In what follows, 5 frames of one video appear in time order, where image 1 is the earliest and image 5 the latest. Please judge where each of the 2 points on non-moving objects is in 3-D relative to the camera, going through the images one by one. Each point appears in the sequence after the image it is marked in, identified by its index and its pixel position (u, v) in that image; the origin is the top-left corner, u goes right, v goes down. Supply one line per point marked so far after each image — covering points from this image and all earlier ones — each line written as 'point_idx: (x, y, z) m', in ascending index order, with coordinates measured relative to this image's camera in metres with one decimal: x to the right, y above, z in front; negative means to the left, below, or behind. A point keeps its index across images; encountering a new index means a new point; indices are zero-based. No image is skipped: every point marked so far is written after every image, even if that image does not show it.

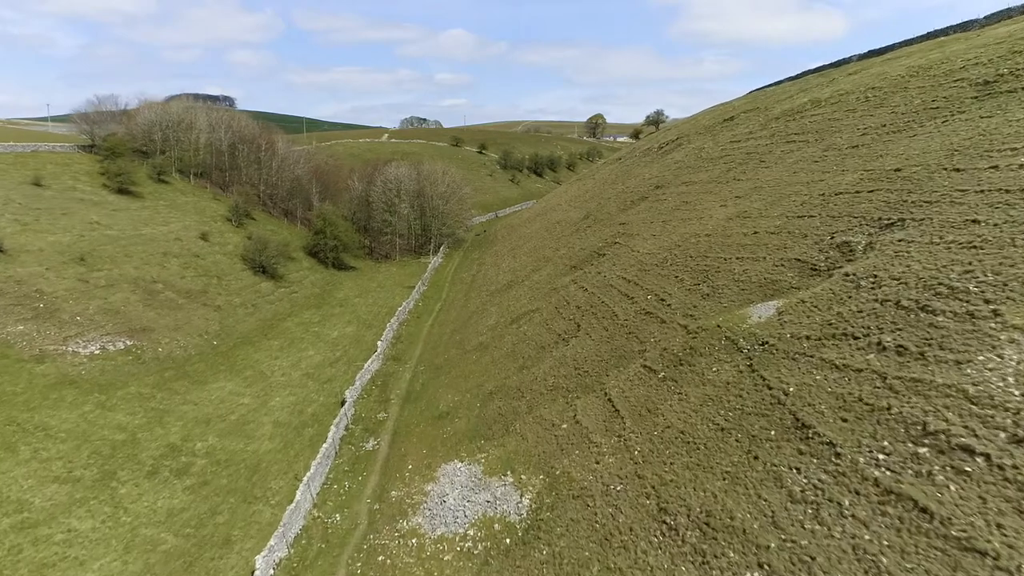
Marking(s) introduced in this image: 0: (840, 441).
0: (+12.7, -5.9, +14.3) m
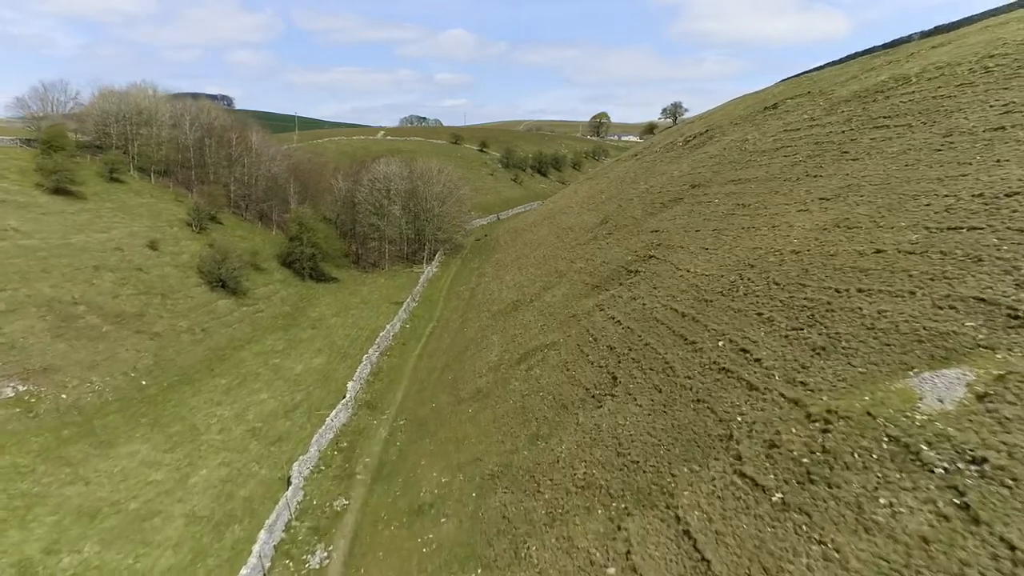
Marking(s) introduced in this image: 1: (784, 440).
0: (+13.3, -8.1, +5.8) m
1: (+10.3, -5.7, +14.0) m
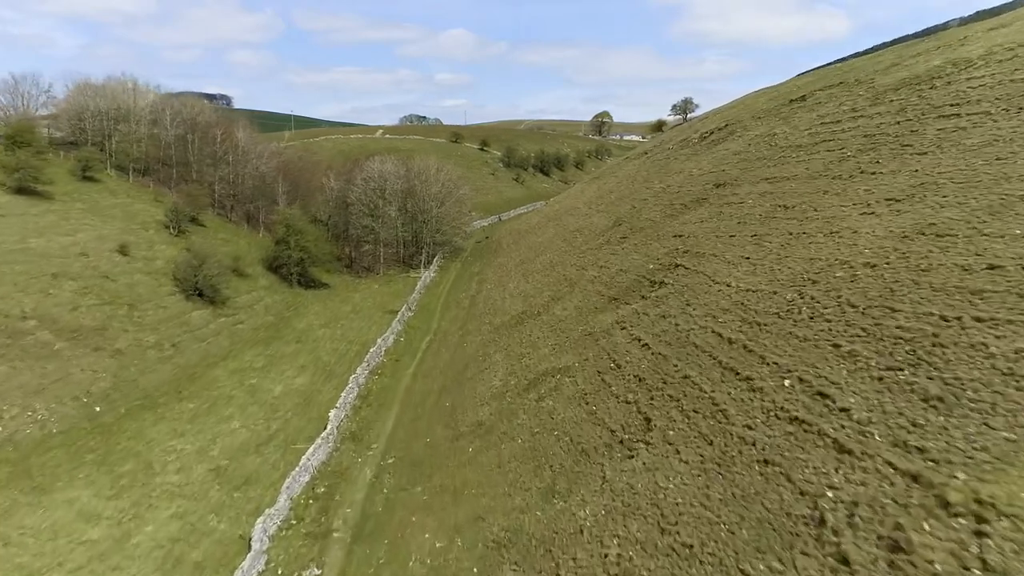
0: (+13.7, -9.1, +1.8) m
1: (+10.8, -6.7, +9.9) m
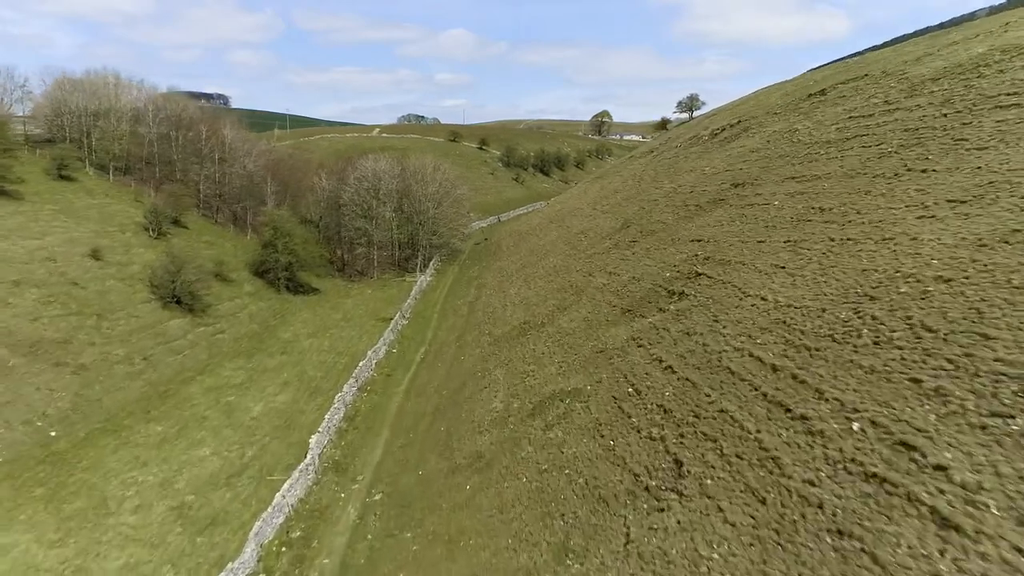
0: (+13.9, -9.9, -1.0) m
1: (+11.0, -7.5, +7.1) m
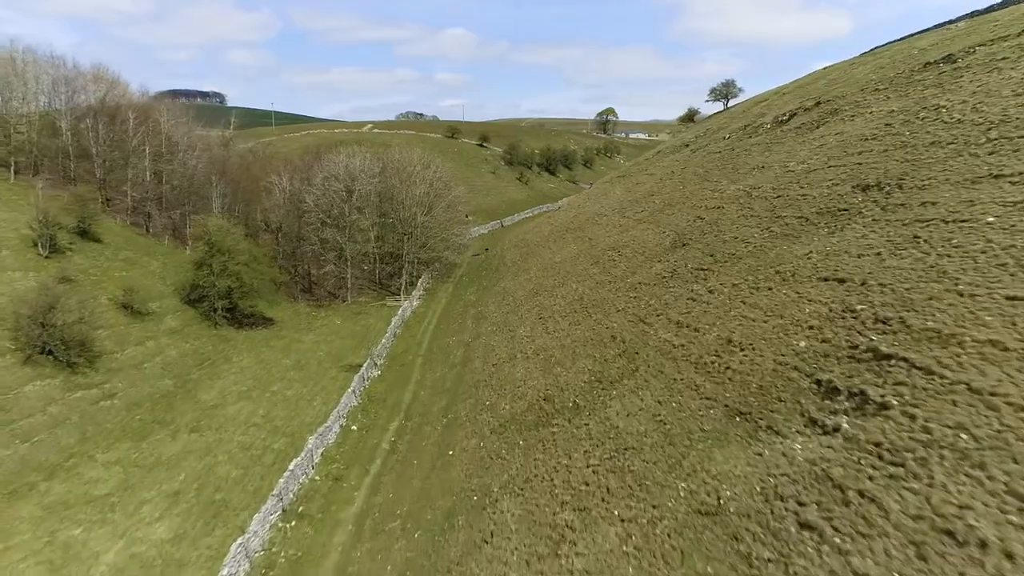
0: (+14.7, -13.3, -12.6) m
1: (+11.8, -10.9, -4.5) m
